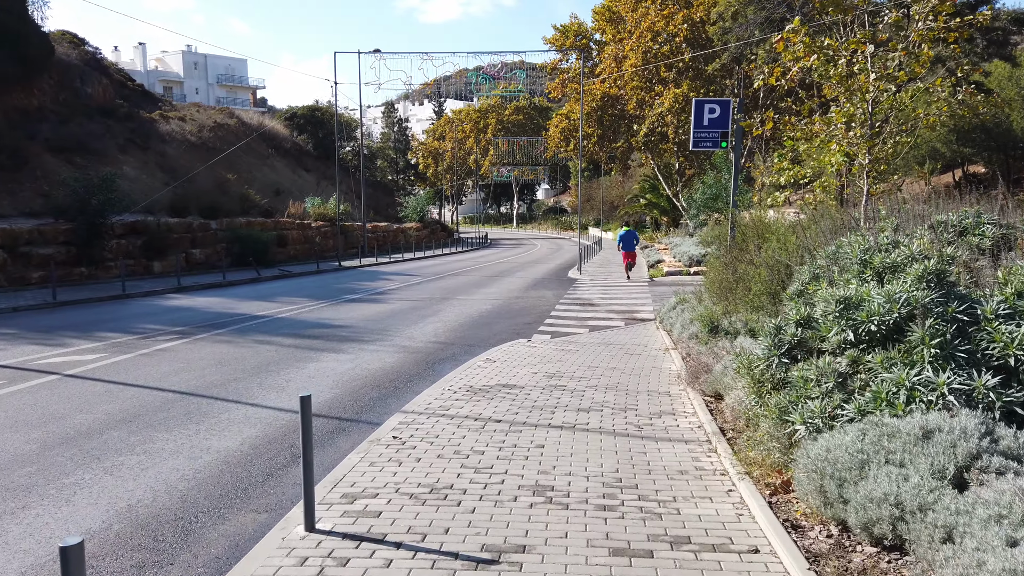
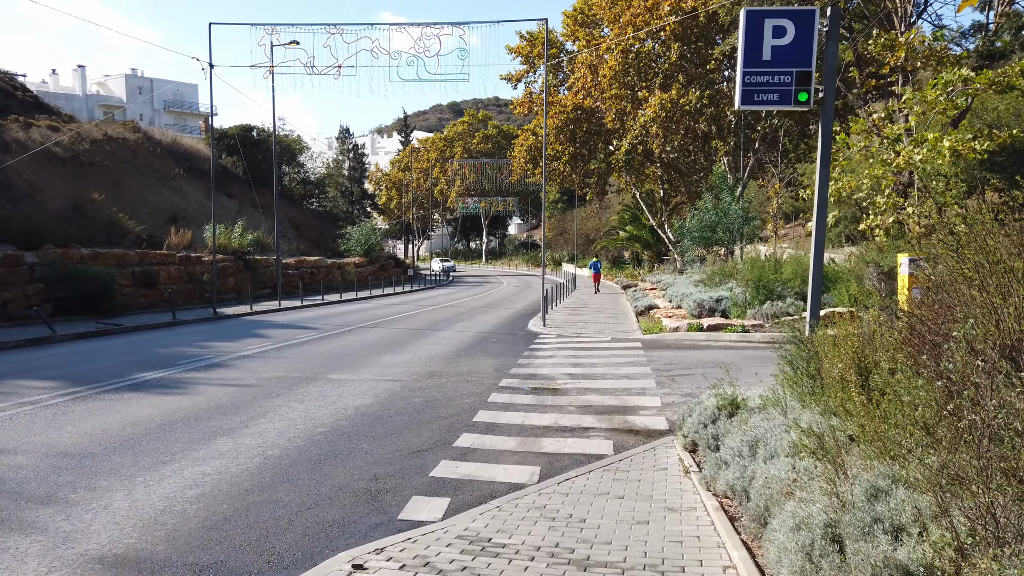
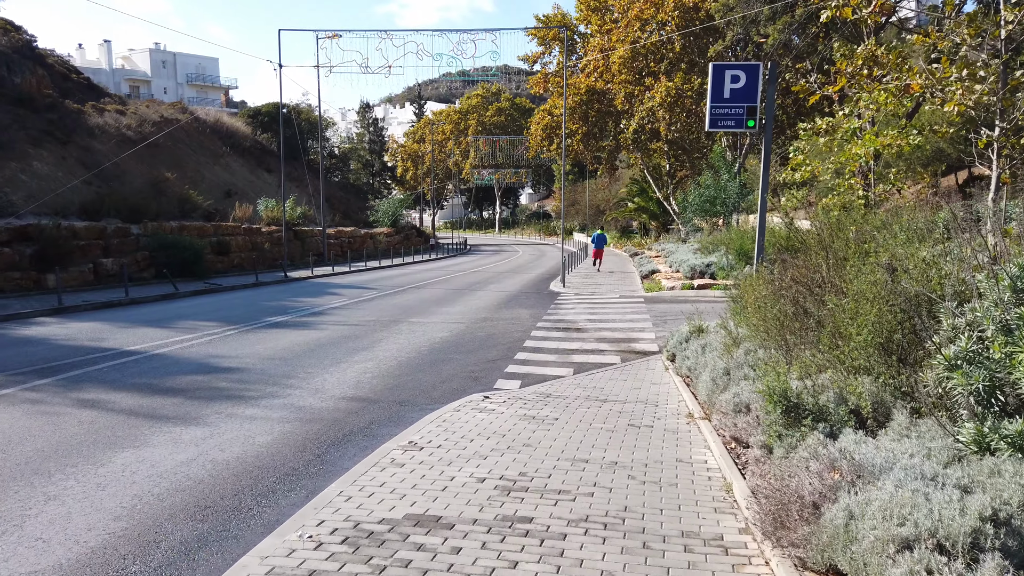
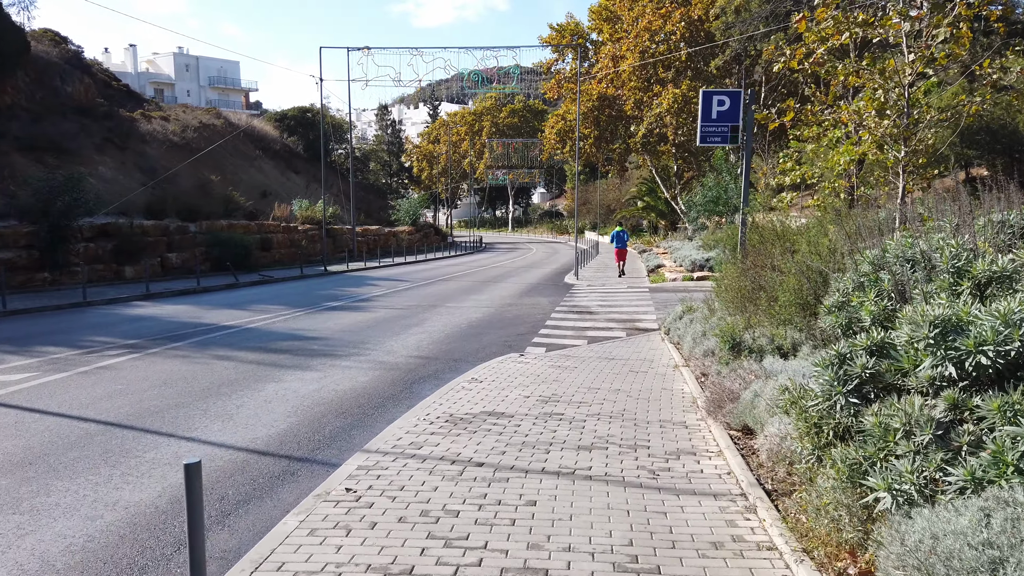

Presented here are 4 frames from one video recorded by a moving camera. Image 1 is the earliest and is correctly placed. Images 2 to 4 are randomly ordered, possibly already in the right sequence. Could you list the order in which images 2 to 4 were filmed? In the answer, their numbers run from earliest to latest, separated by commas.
4, 3, 2
